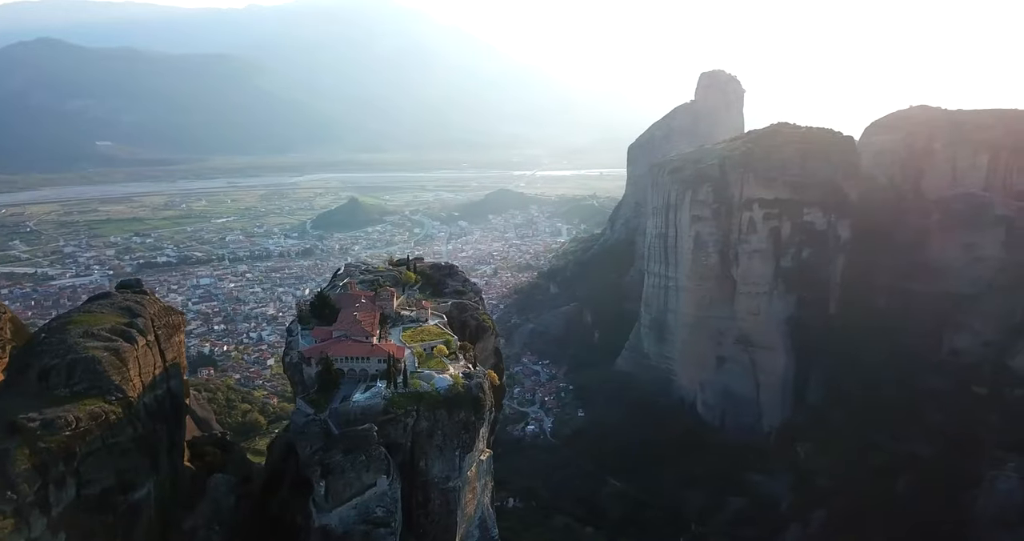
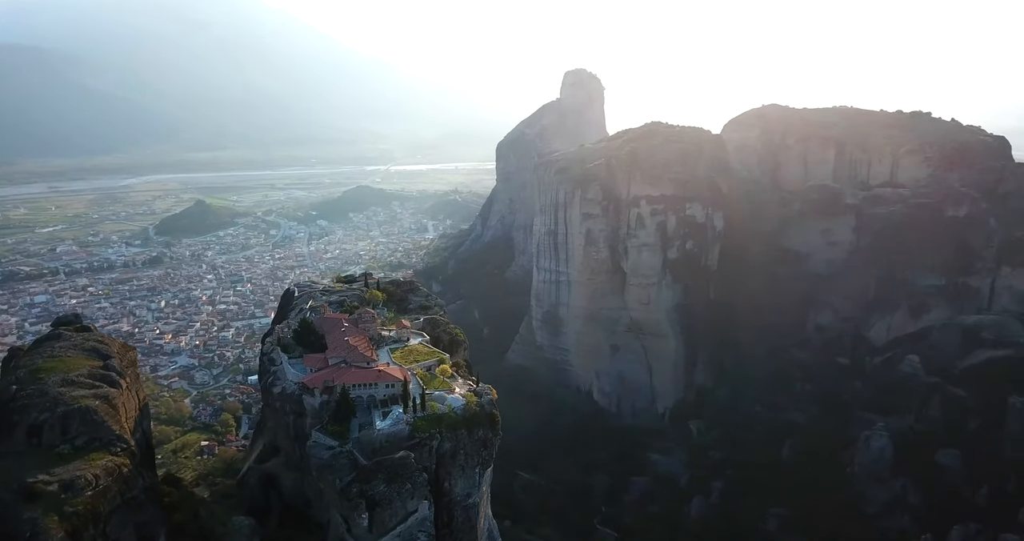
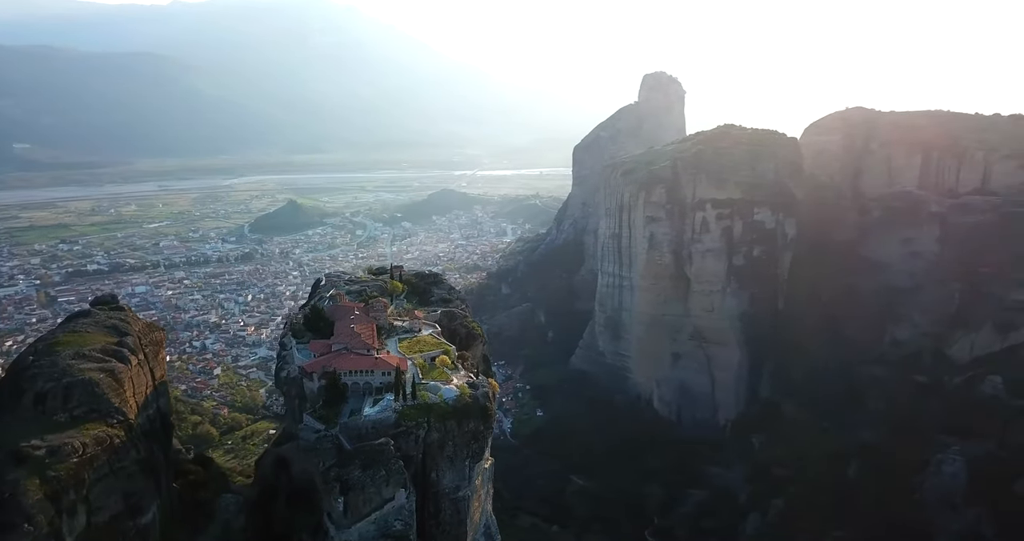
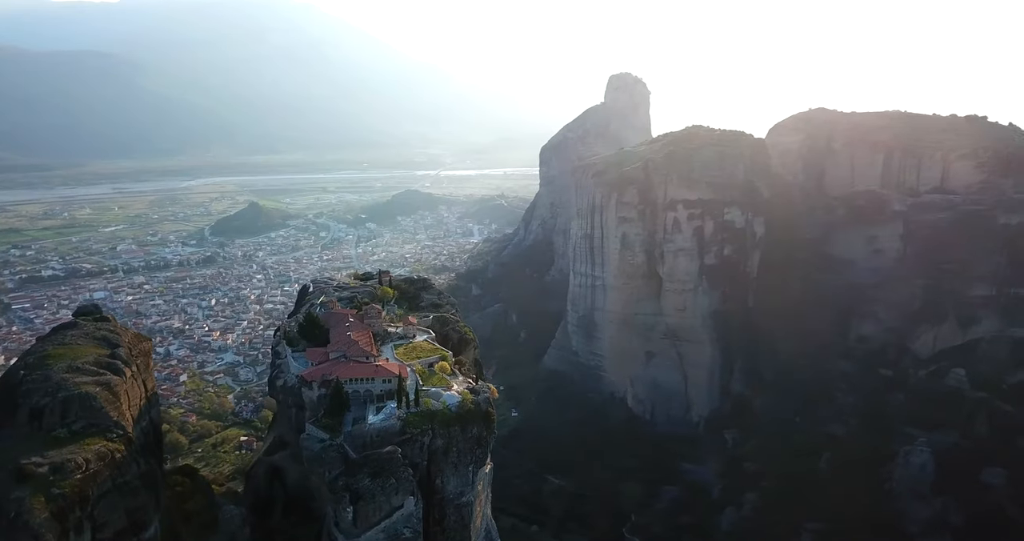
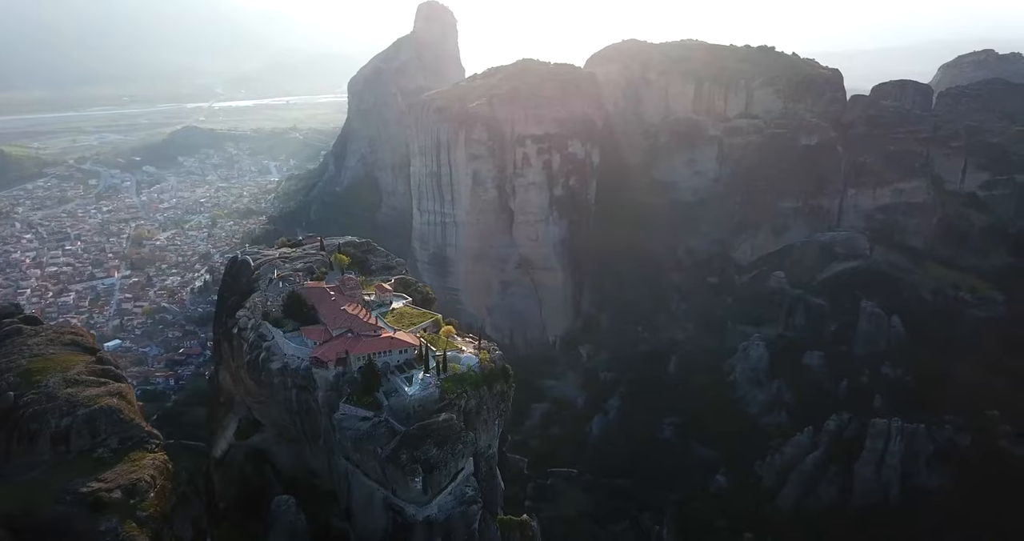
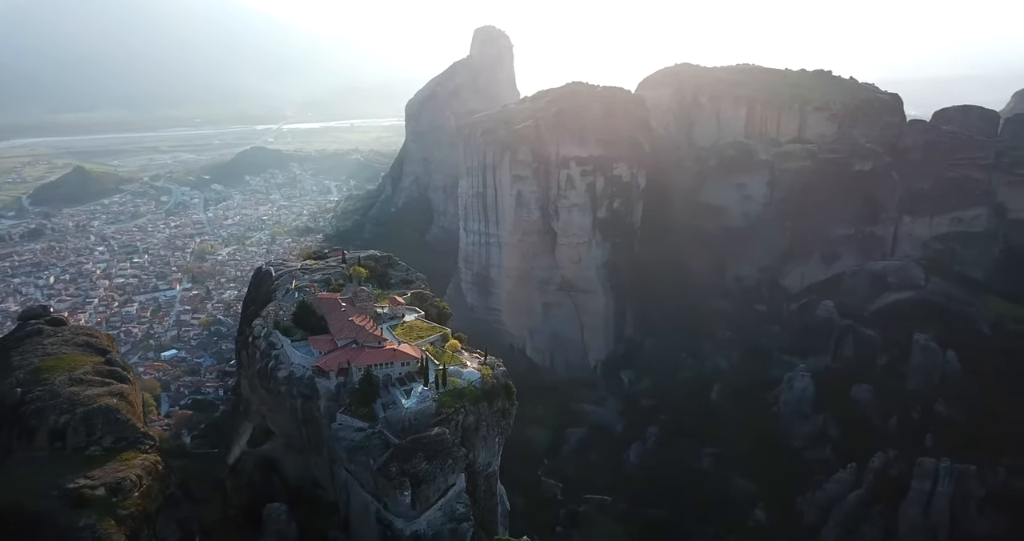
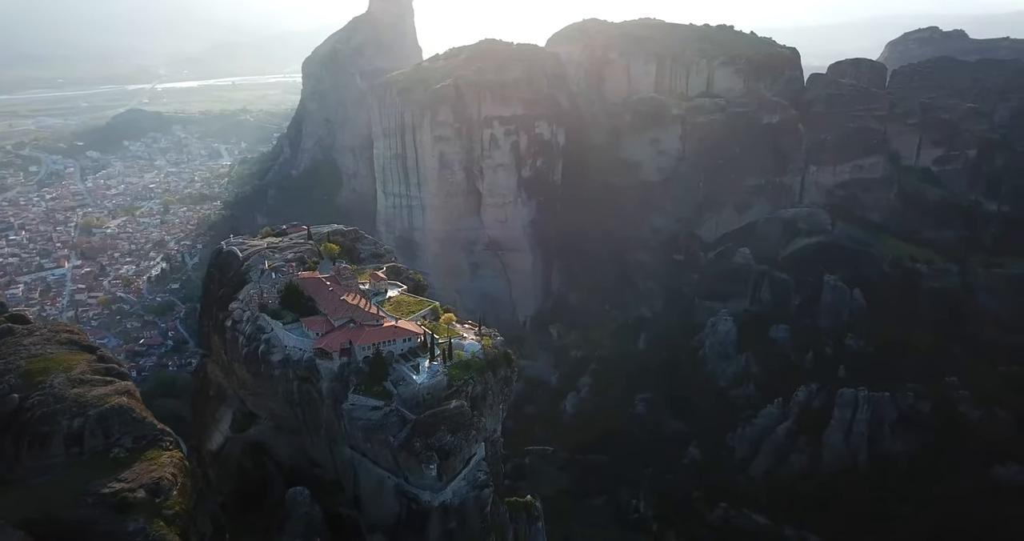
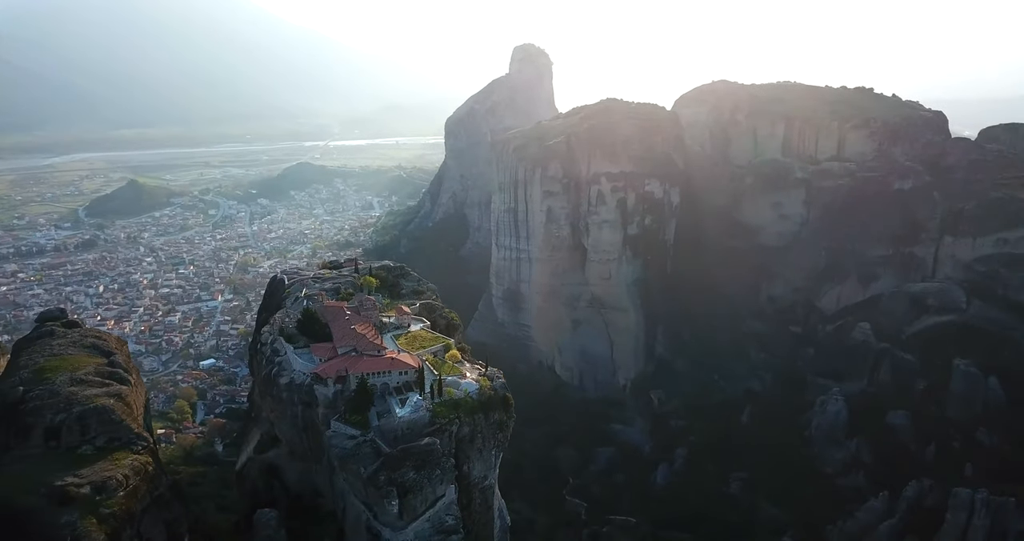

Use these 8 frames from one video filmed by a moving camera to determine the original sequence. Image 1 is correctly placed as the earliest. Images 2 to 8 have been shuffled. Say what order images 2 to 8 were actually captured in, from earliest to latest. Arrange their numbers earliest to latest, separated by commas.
3, 4, 2, 8, 6, 5, 7
